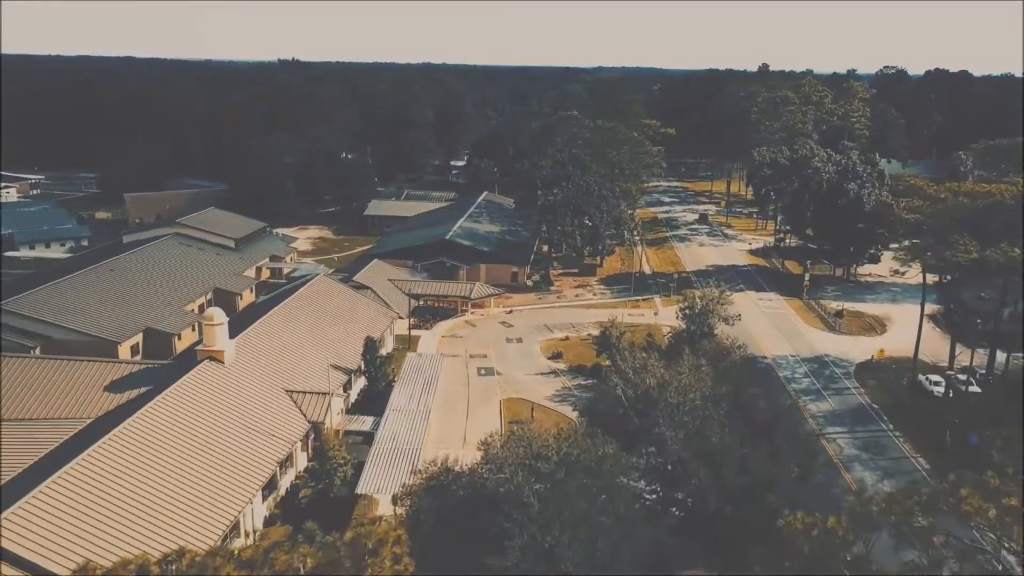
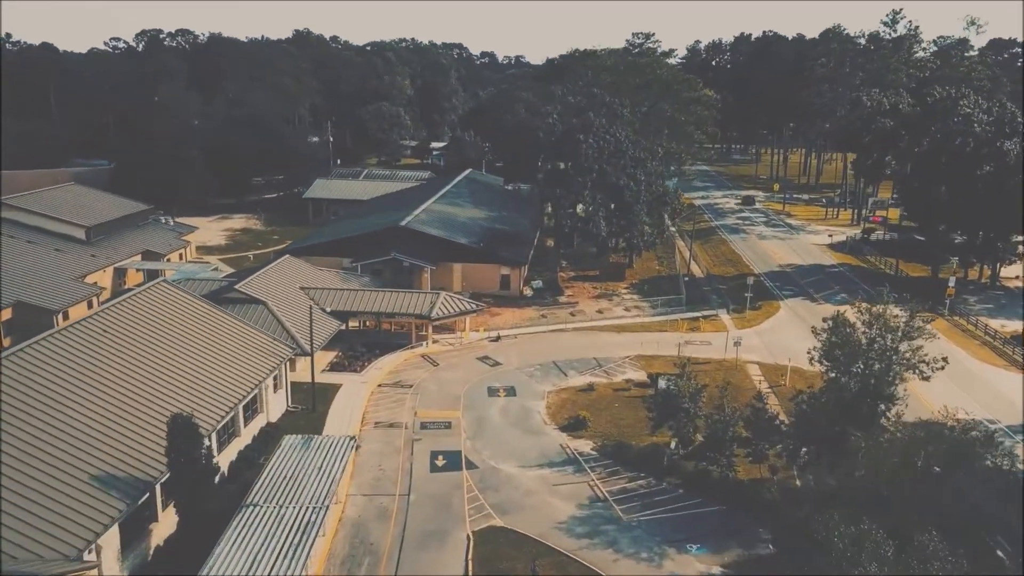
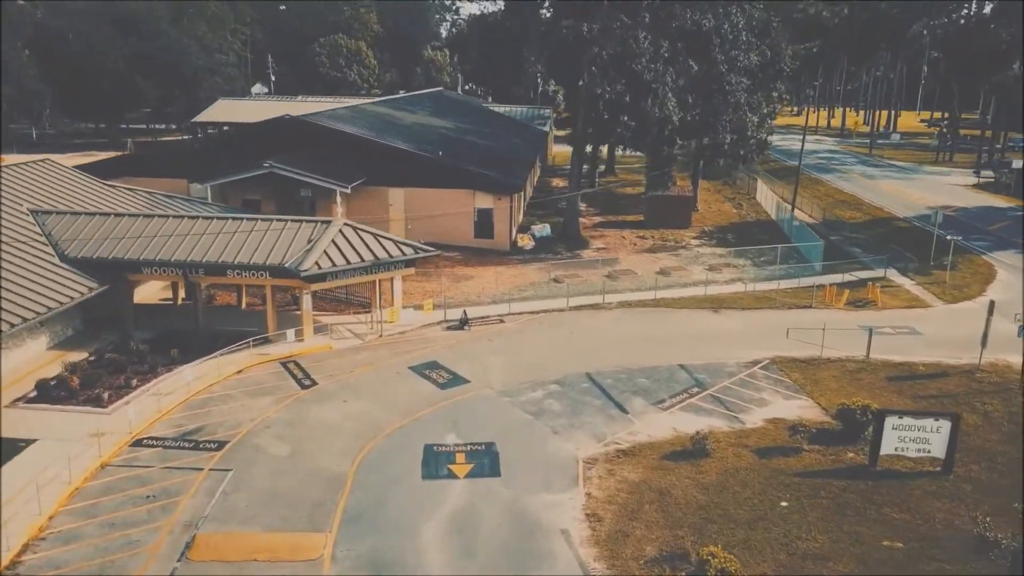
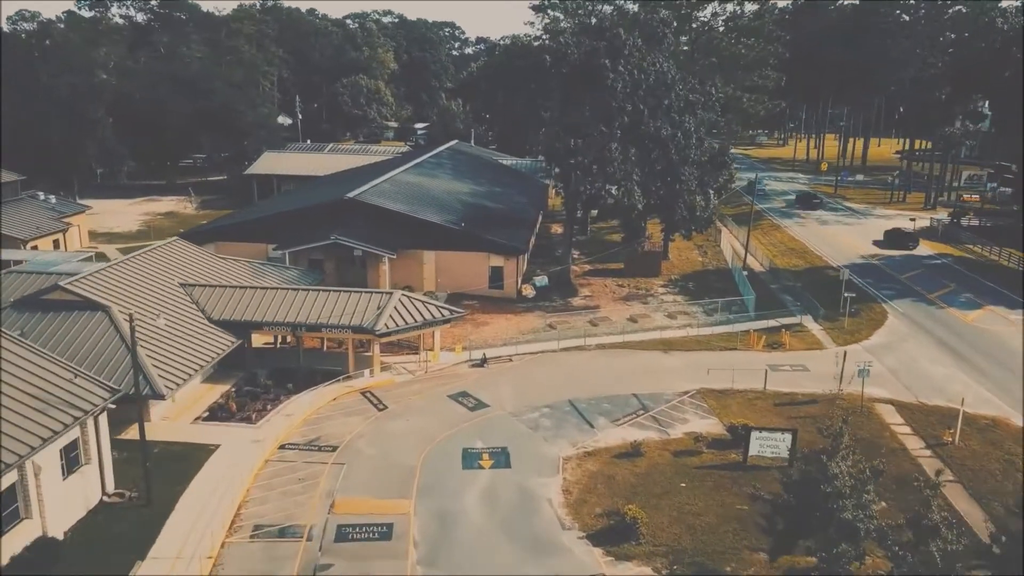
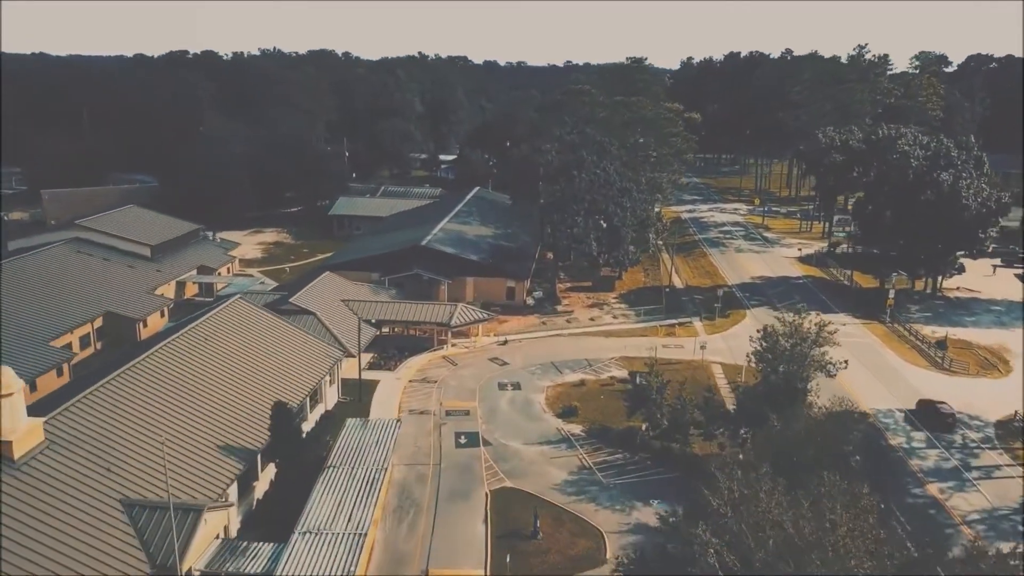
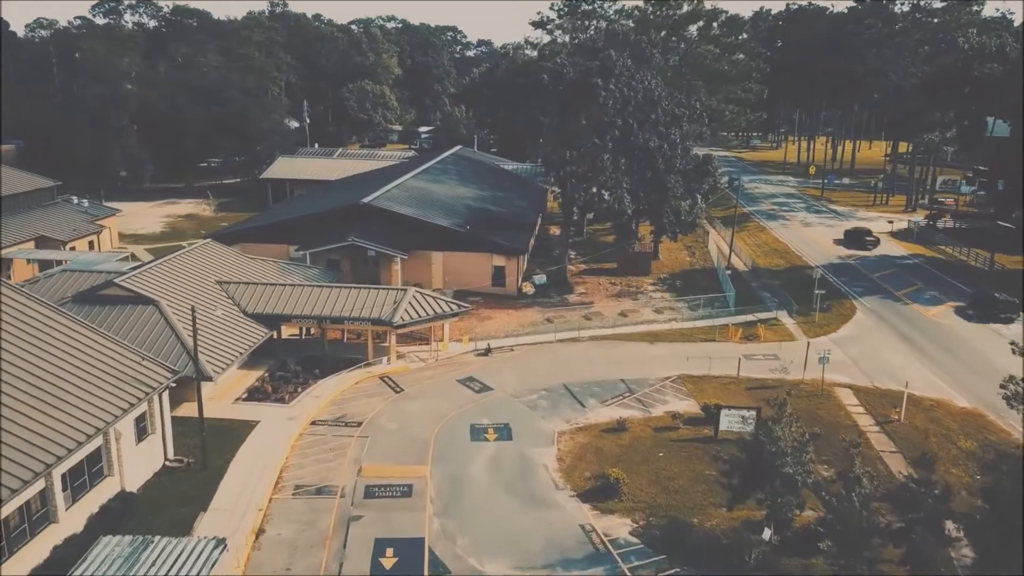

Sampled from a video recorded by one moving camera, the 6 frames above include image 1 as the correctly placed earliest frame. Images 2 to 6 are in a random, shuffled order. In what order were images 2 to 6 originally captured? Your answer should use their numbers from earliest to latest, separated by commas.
5, 2, 6, 4, 3
